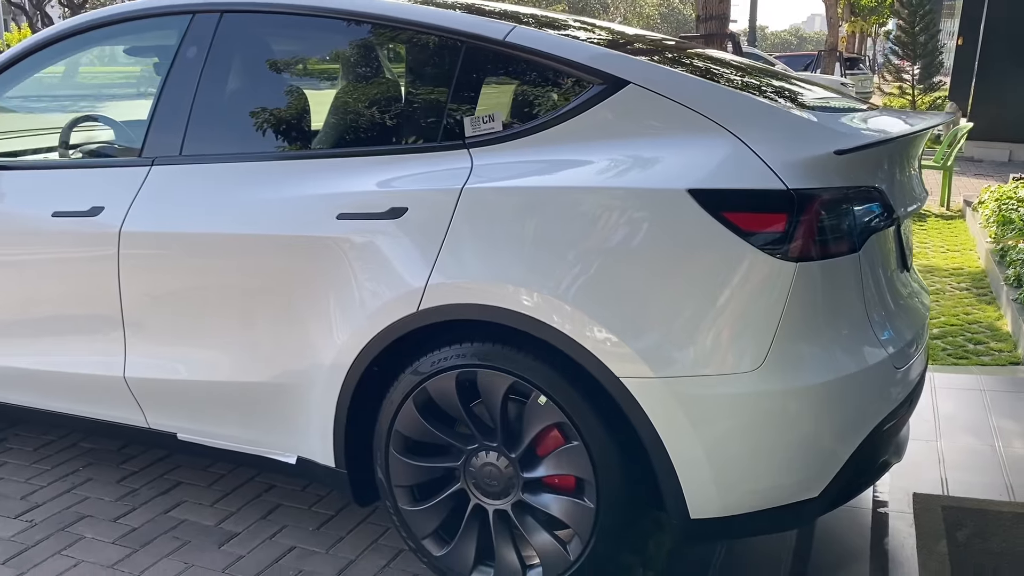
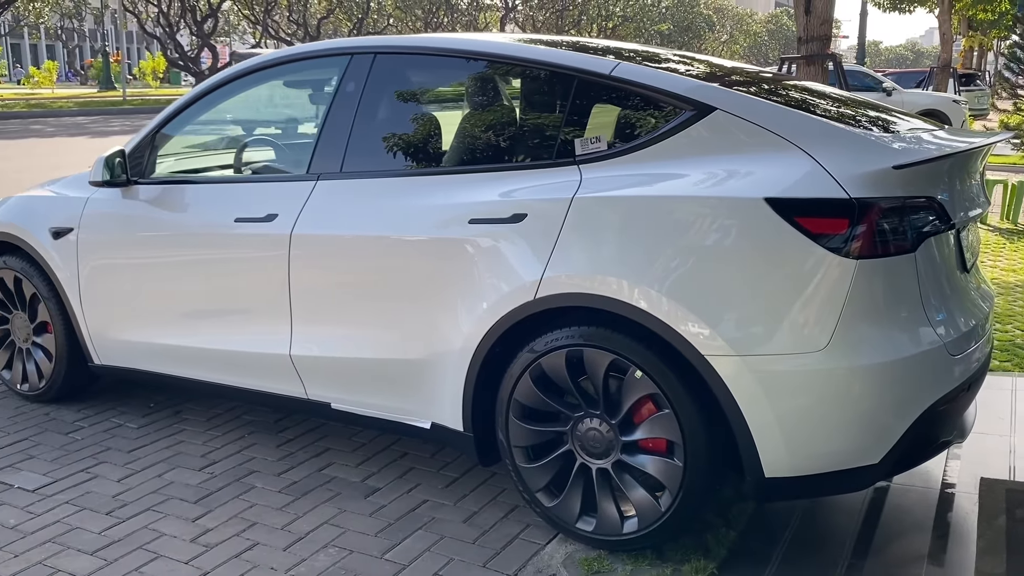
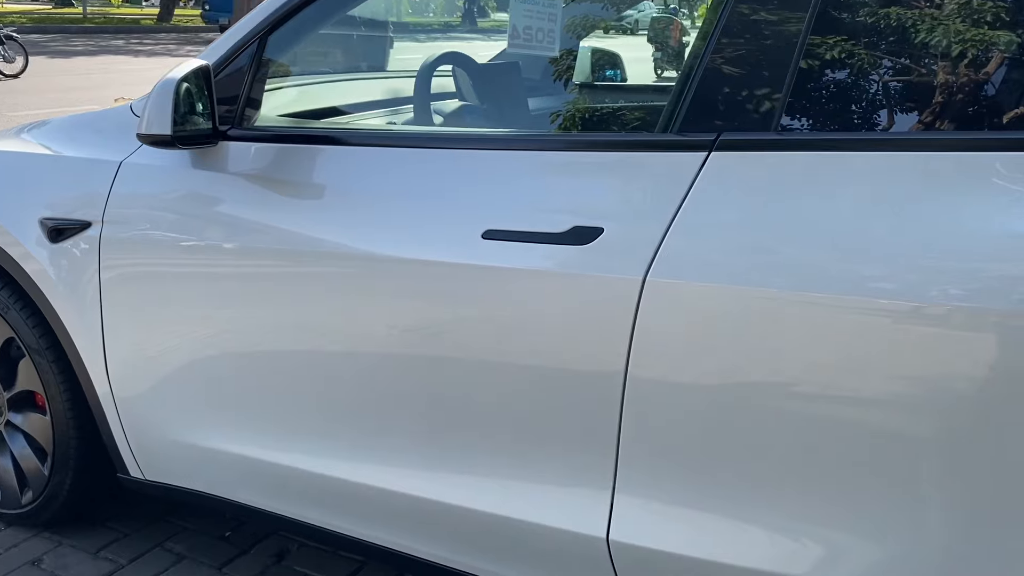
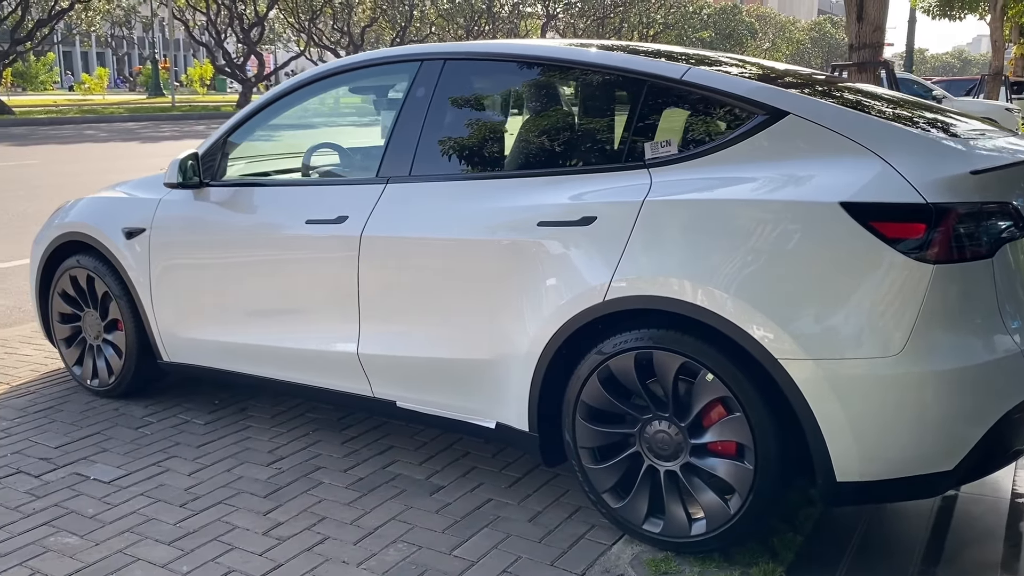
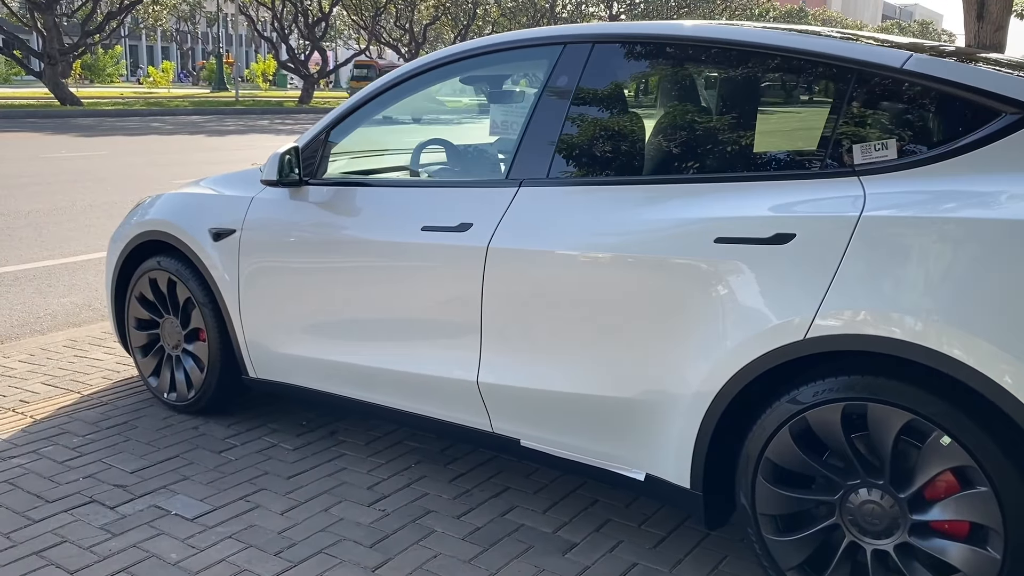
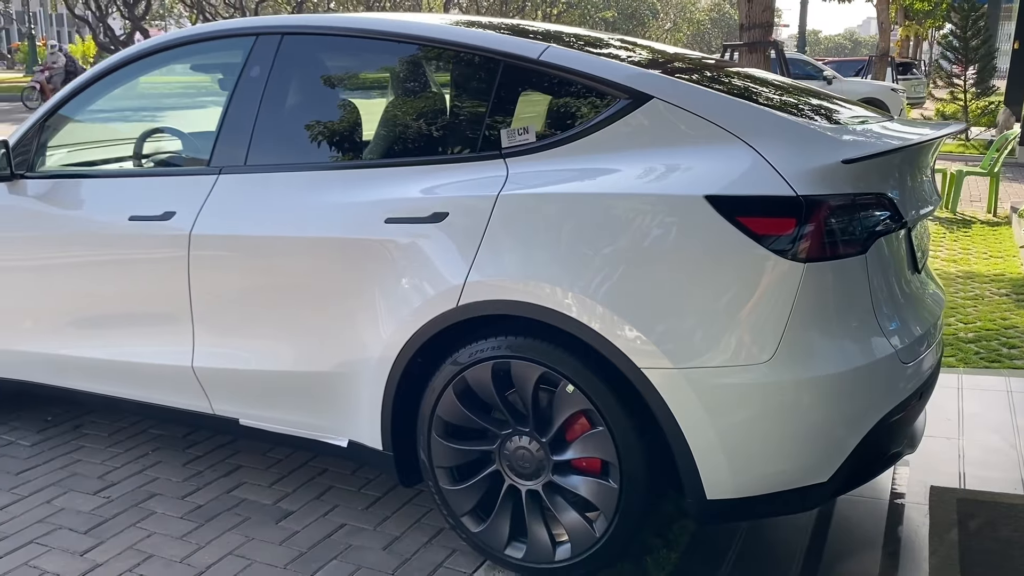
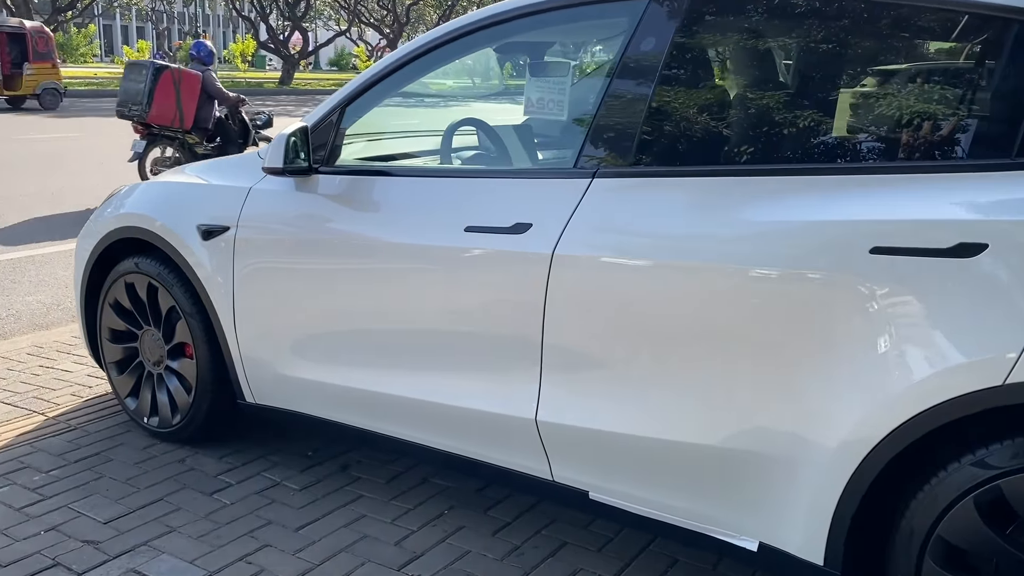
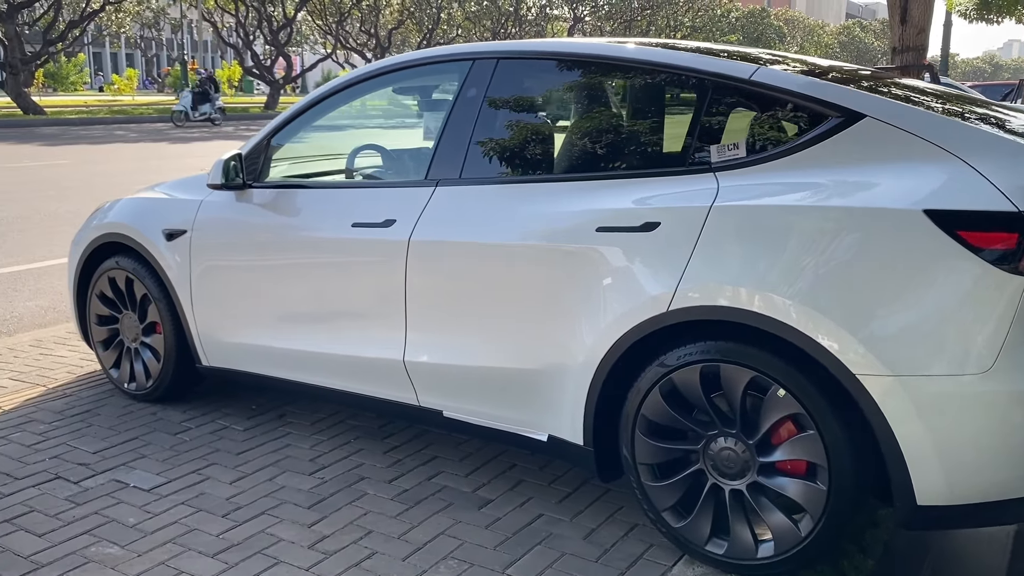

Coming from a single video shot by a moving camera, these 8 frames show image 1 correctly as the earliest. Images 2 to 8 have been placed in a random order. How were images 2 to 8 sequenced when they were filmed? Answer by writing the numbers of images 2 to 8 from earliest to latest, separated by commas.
6, 2, 4, 8, 5, 7, 3
